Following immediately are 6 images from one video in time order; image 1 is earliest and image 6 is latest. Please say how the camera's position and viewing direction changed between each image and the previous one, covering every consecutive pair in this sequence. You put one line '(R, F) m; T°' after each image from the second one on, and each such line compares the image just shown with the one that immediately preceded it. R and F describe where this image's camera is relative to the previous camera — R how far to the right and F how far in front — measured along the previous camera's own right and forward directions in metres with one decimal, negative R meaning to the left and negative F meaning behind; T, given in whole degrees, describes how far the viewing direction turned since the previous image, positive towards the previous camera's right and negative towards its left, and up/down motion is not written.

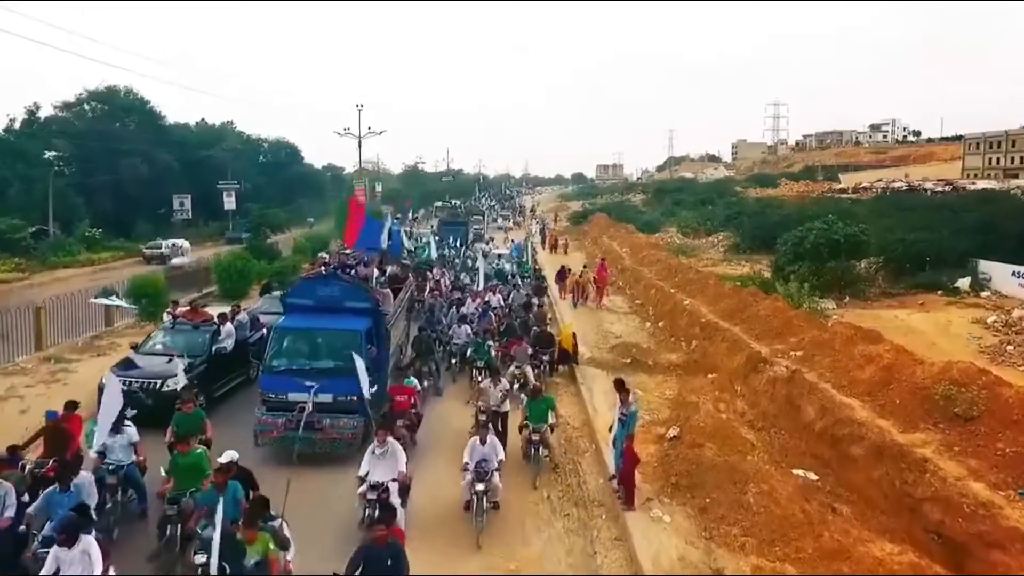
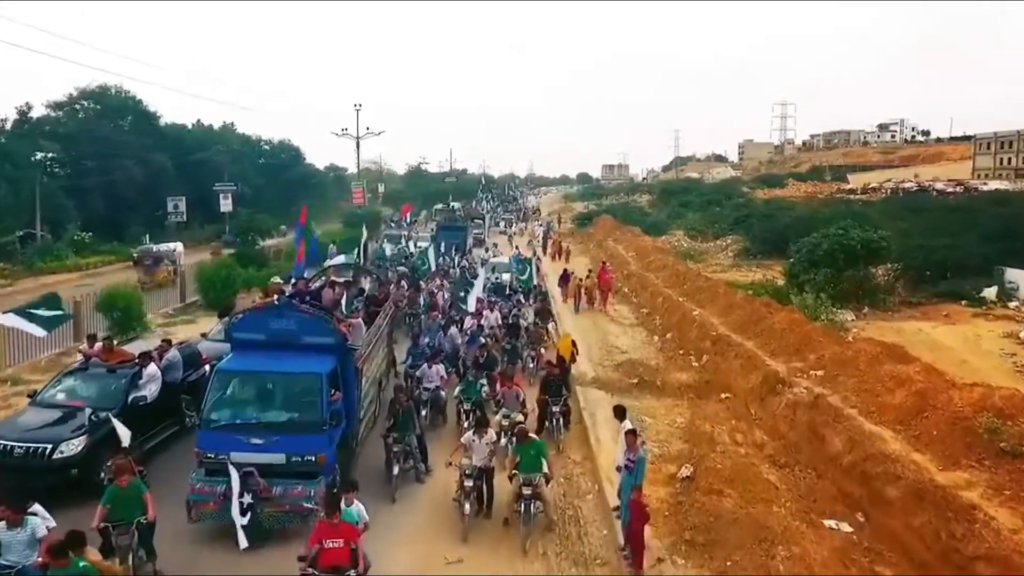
(+0.2, +1.4) m; 0°
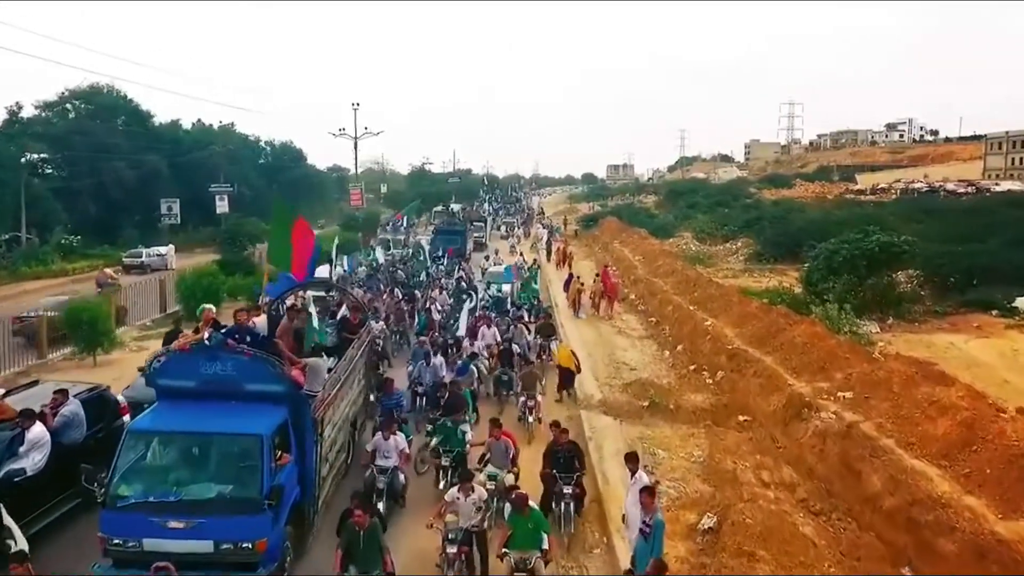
(+0.1, +1.5) m; 0°
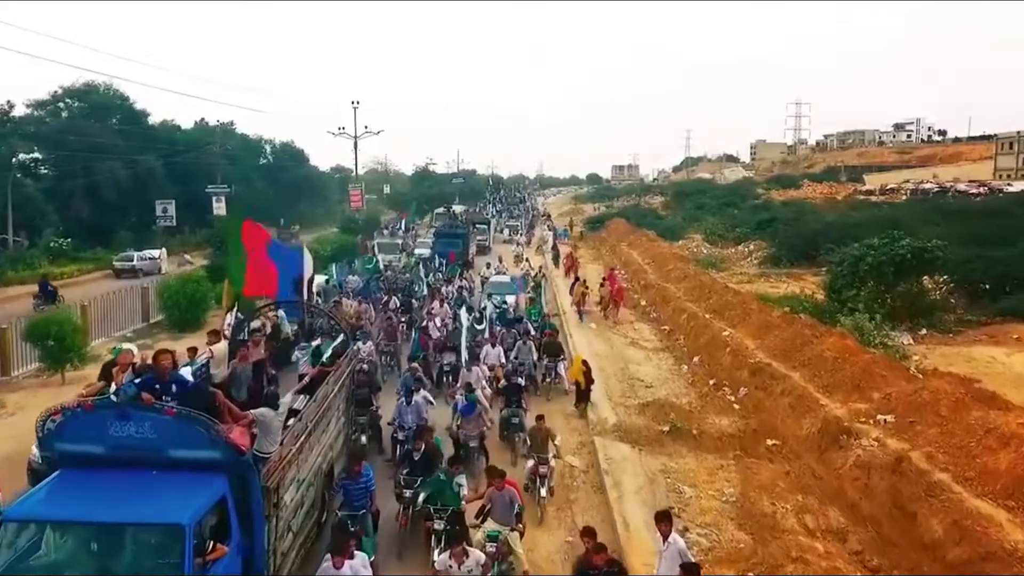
(0.0, +1.5) m; 0°
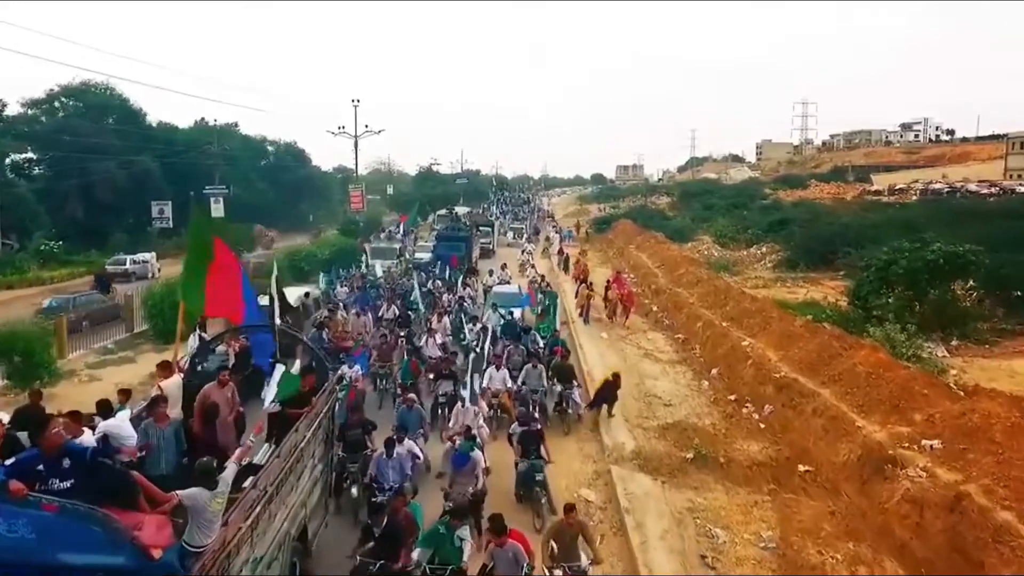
(-0.1, +1.3) m; 0°
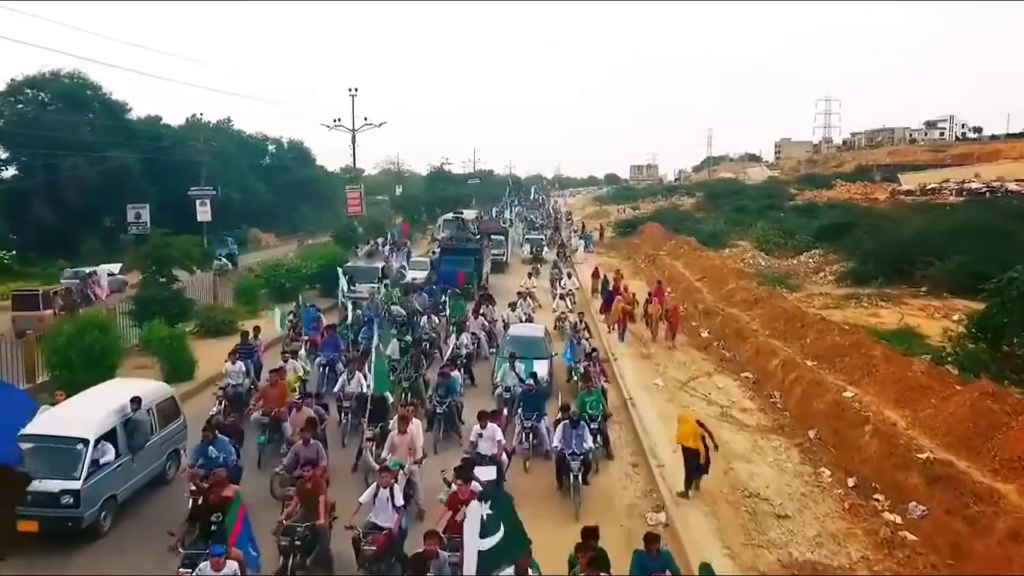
(-0.4, +5.3) m; -1°
